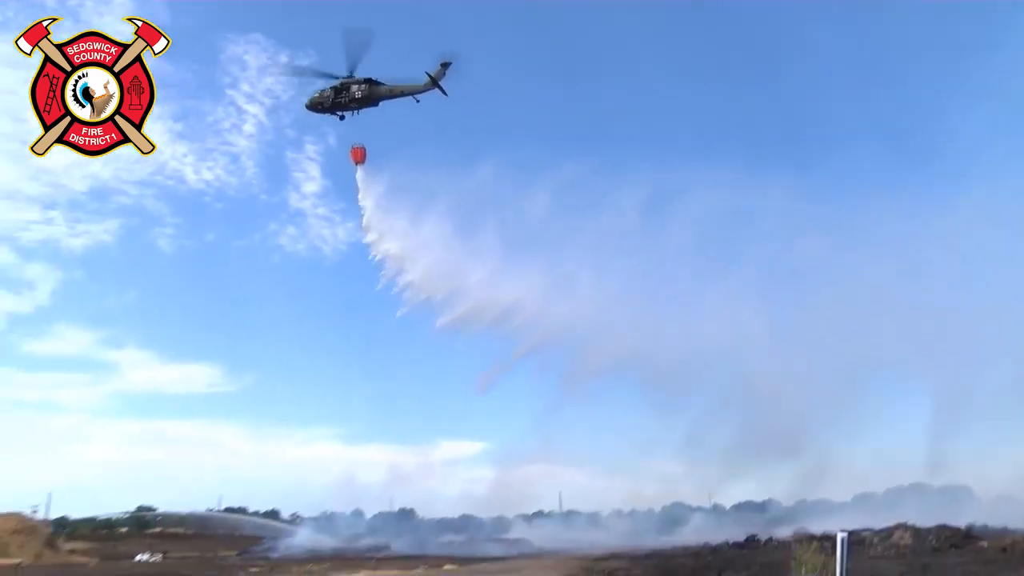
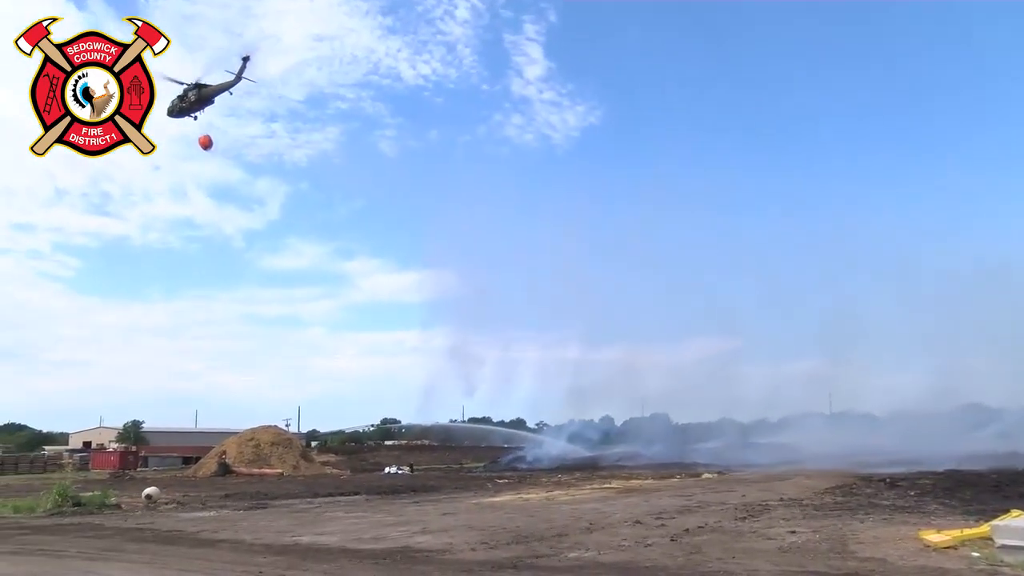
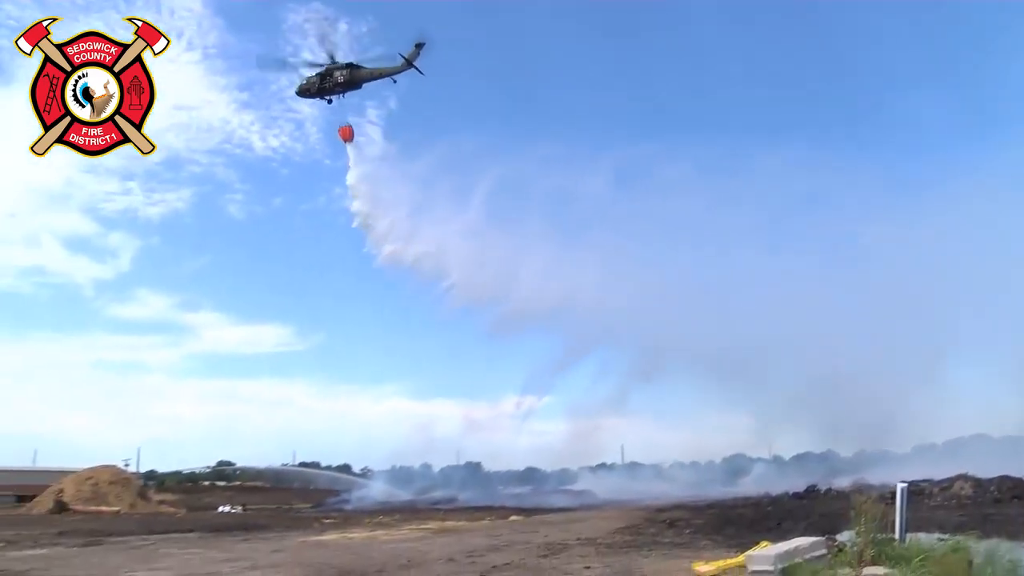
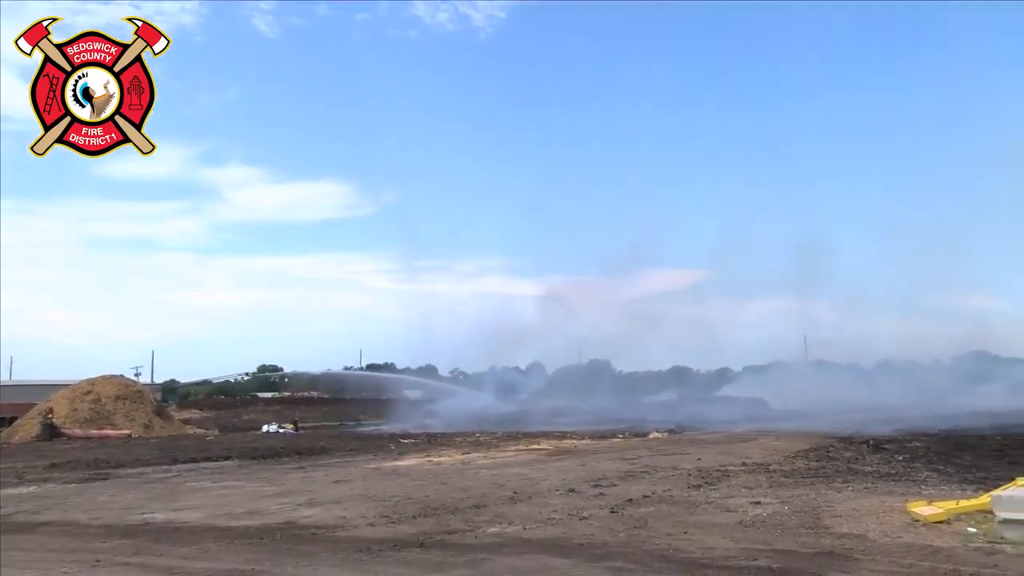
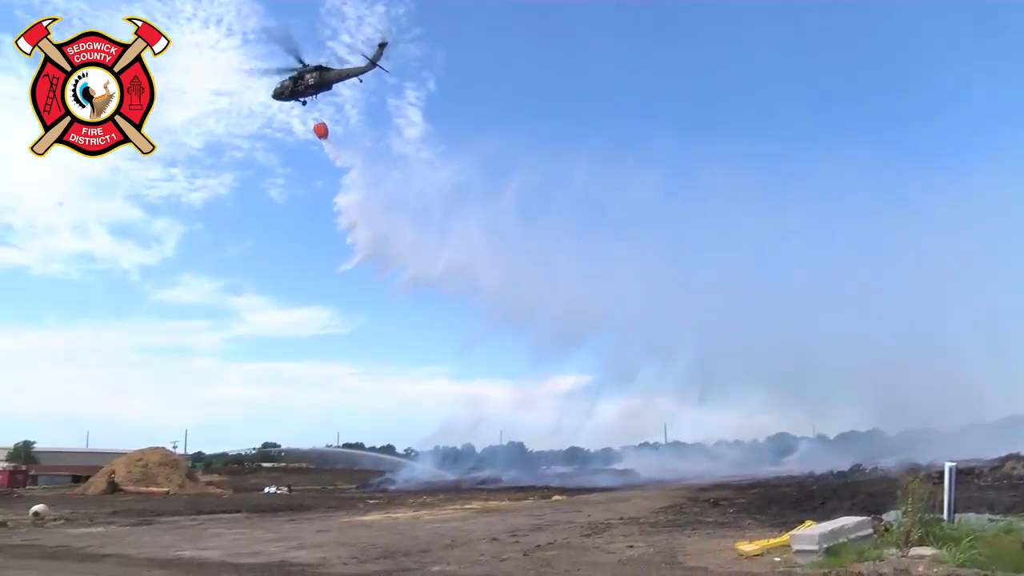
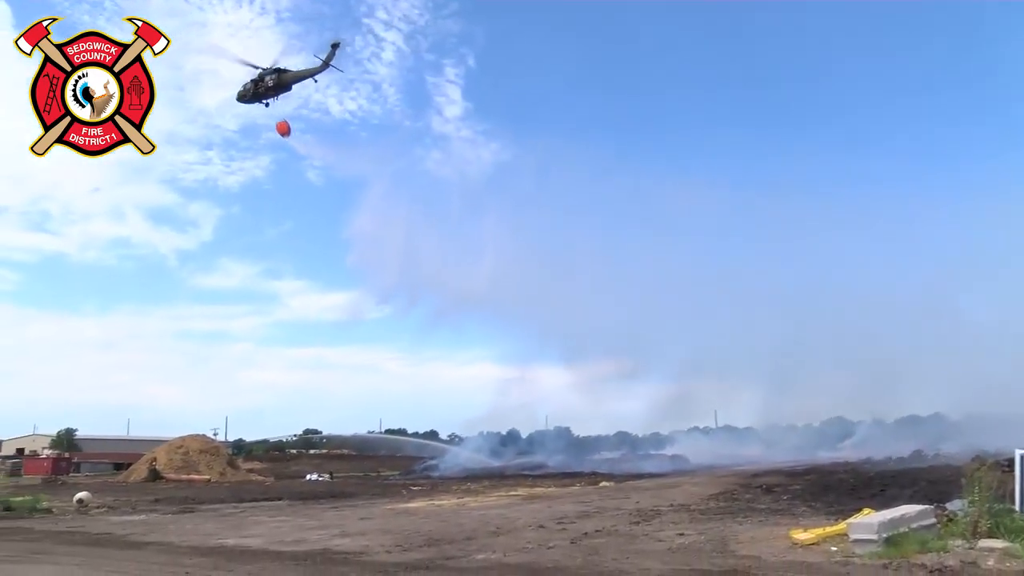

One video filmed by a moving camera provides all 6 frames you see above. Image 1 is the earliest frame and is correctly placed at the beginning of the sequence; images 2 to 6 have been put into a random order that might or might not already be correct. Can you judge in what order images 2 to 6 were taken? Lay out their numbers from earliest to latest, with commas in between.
3, 5, 6, 2, 4
